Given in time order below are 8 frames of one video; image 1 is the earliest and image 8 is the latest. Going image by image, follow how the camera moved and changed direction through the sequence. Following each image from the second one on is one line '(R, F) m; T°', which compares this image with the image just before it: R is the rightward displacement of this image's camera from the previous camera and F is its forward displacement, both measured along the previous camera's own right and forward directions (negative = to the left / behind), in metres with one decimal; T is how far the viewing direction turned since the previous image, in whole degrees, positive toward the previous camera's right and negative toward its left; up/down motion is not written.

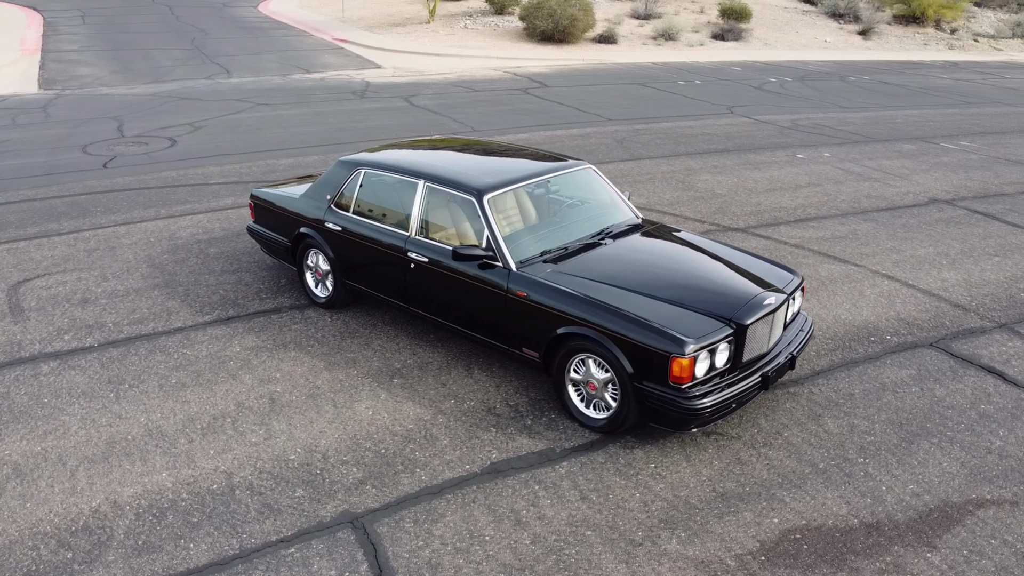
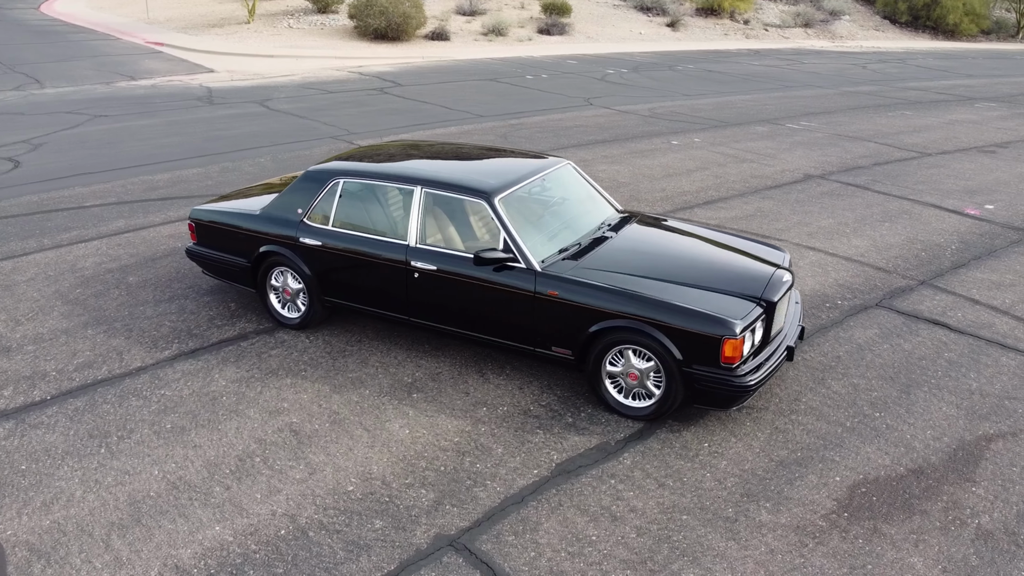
(-1.4, +0.2) m; +13°
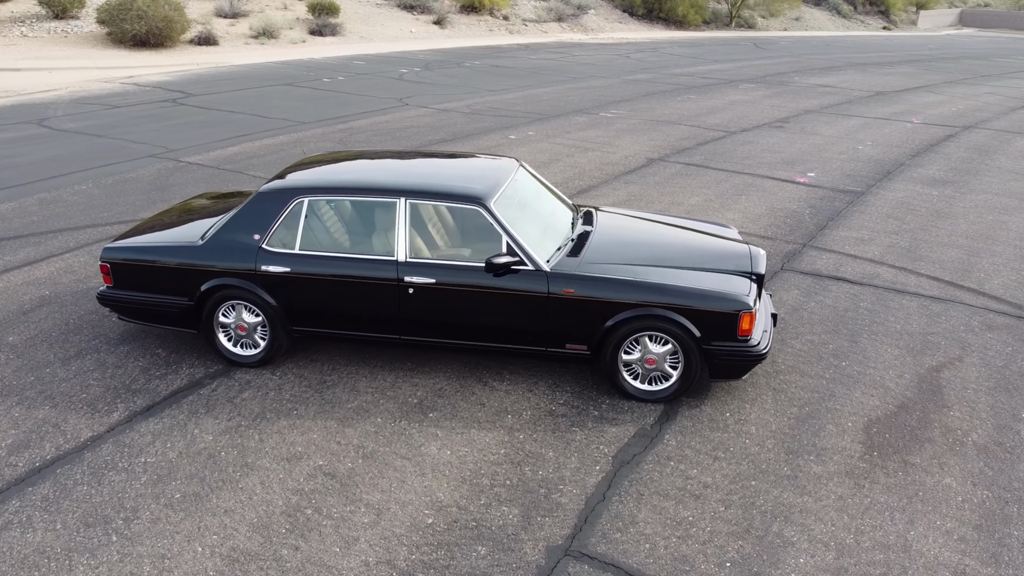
(-1.7, +0.3) m; +17°
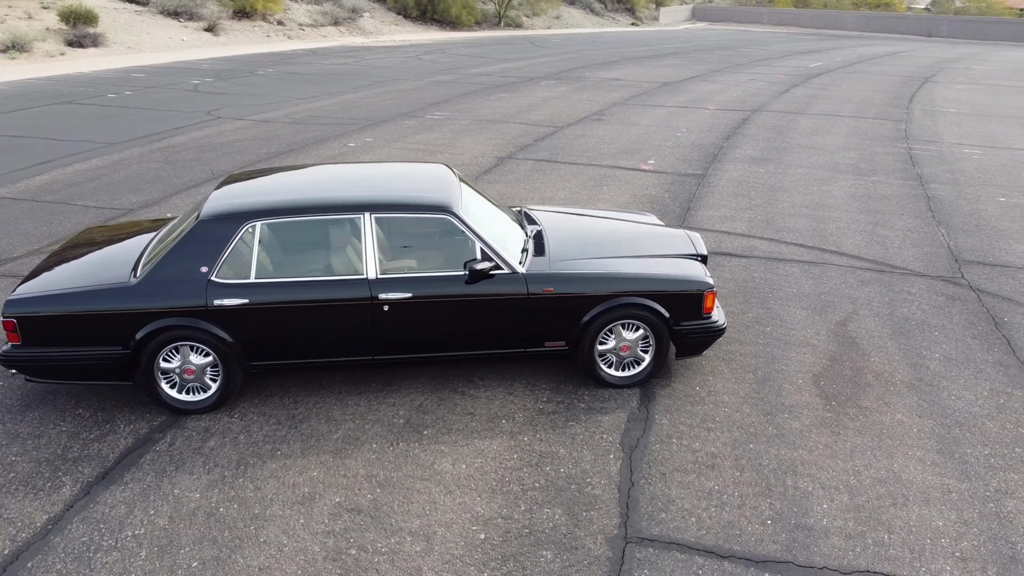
(-1.3, +0.2) m; +16°
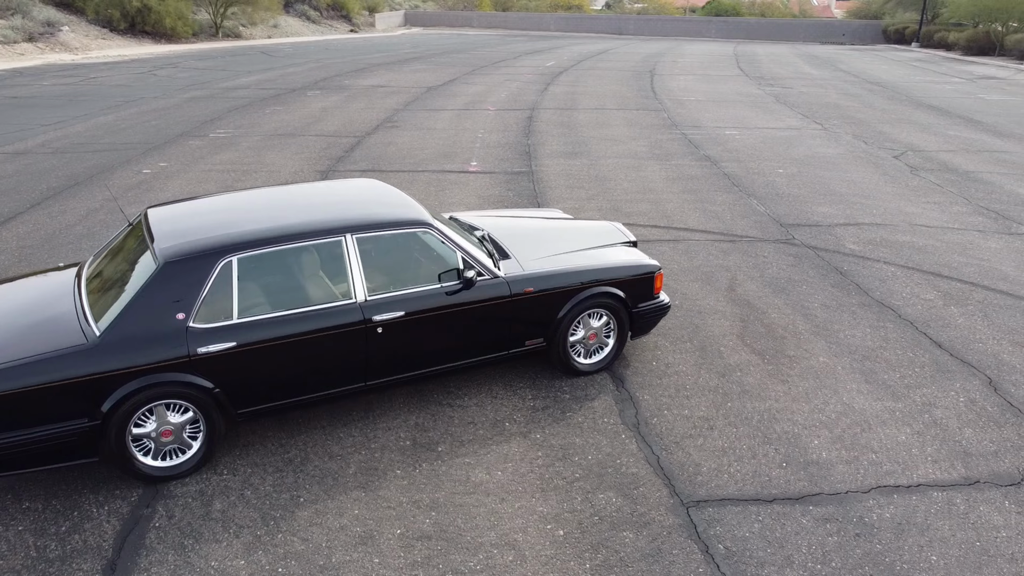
(-1.7, +0.2) m; +19°
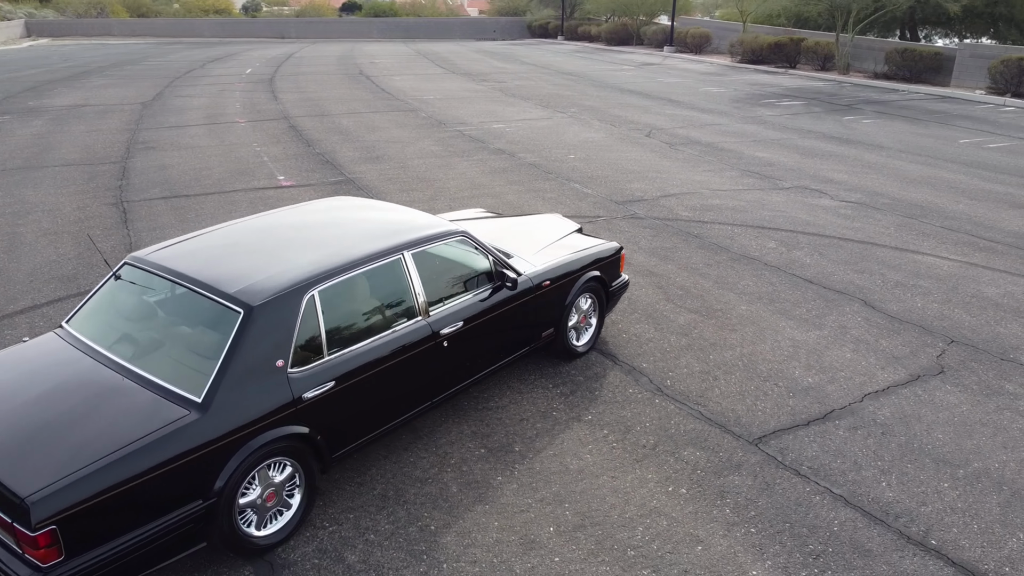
(-2.4, +0.3) m; +23°
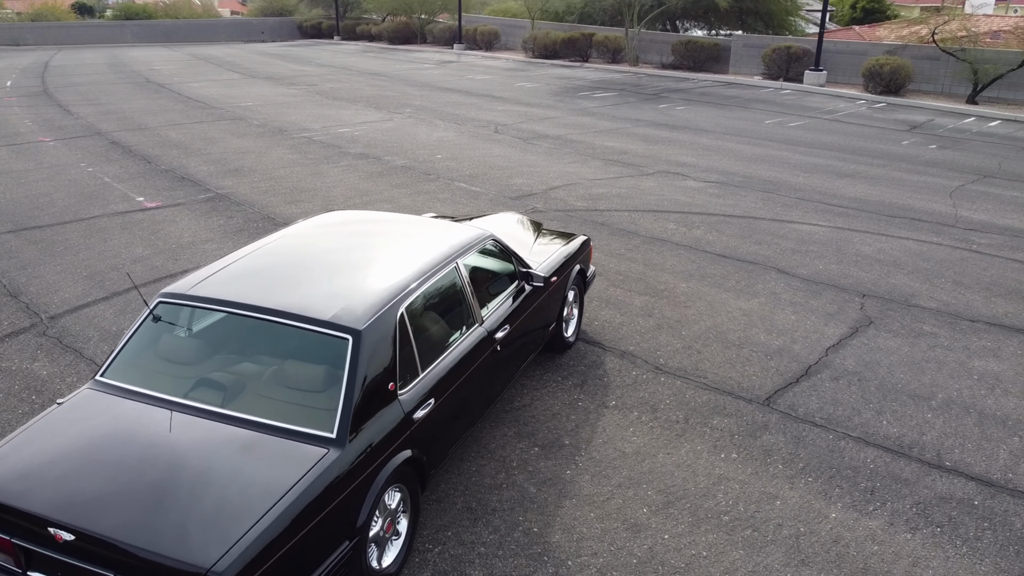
(-1.6, +0.2) m; +15°
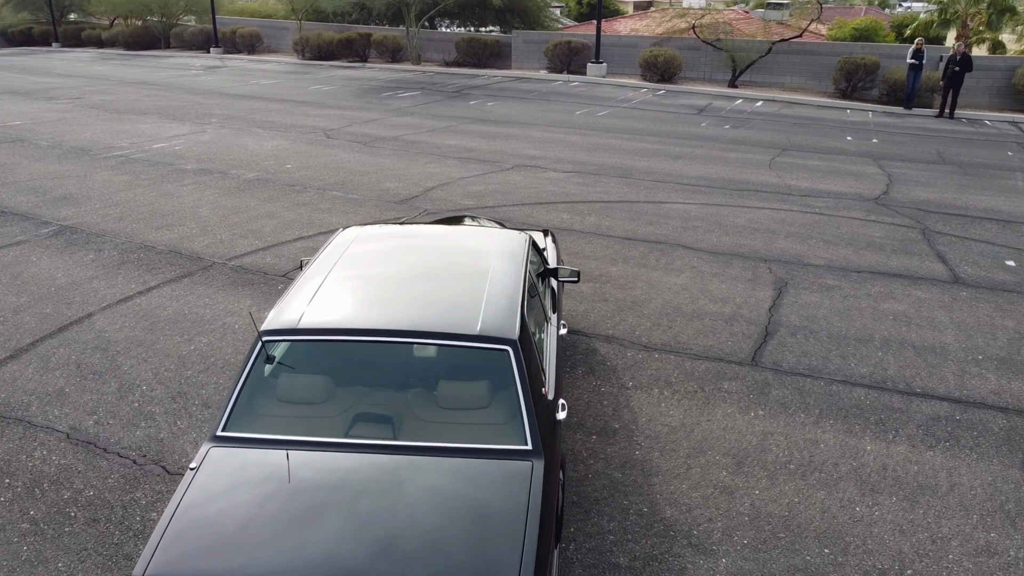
(-1.9, +0.2) m; +17°
